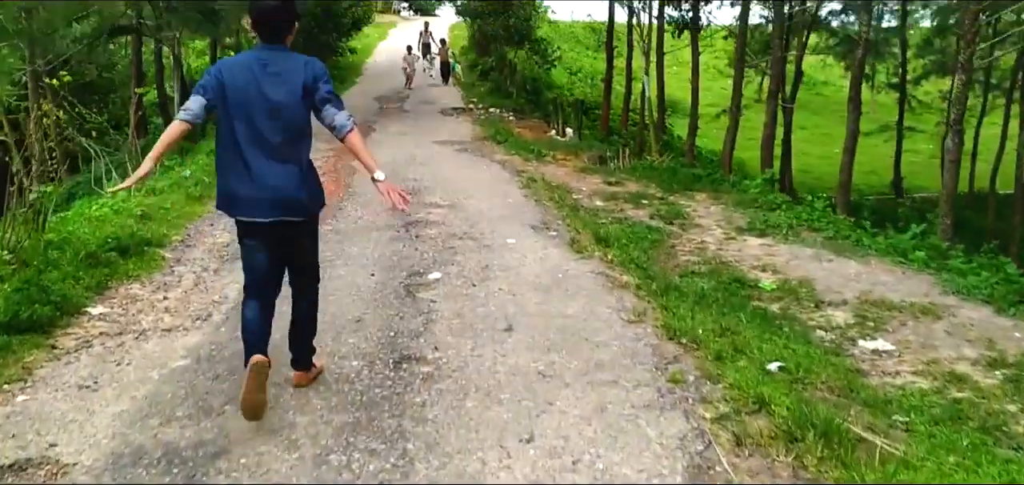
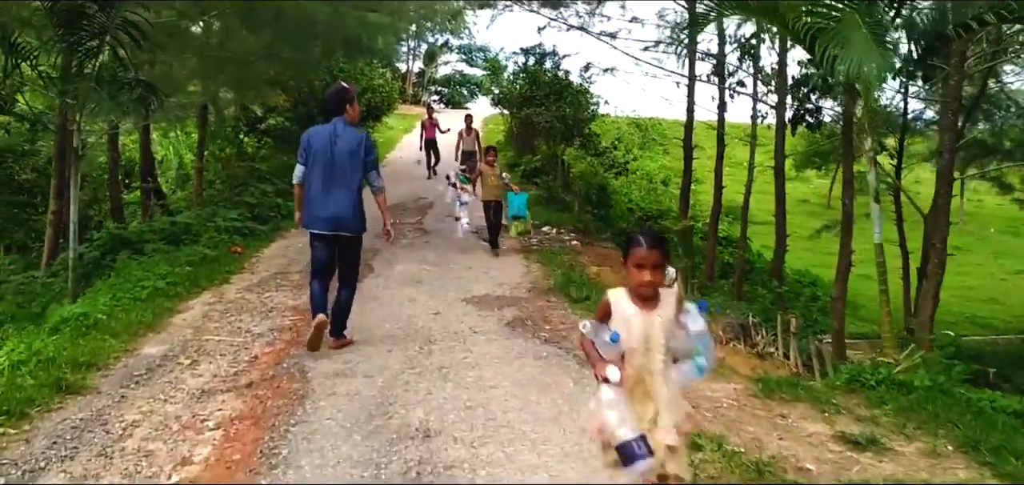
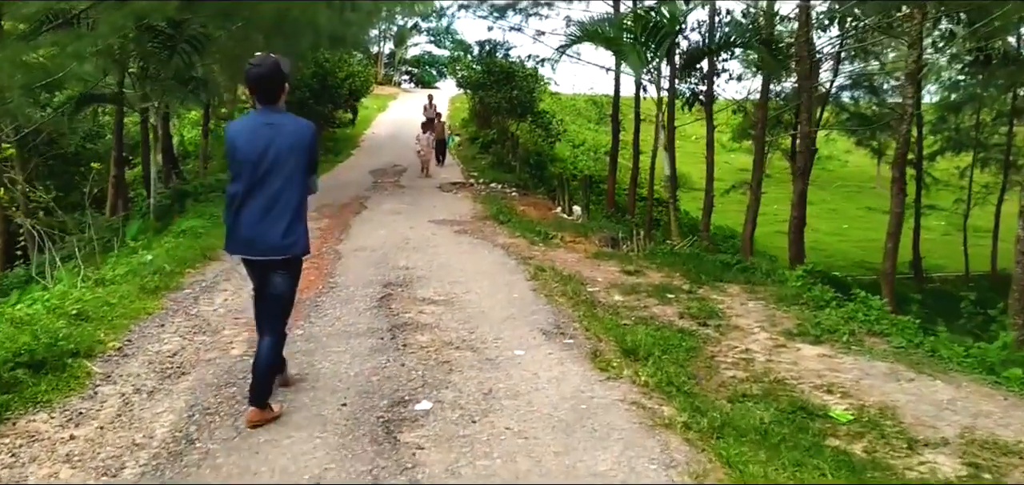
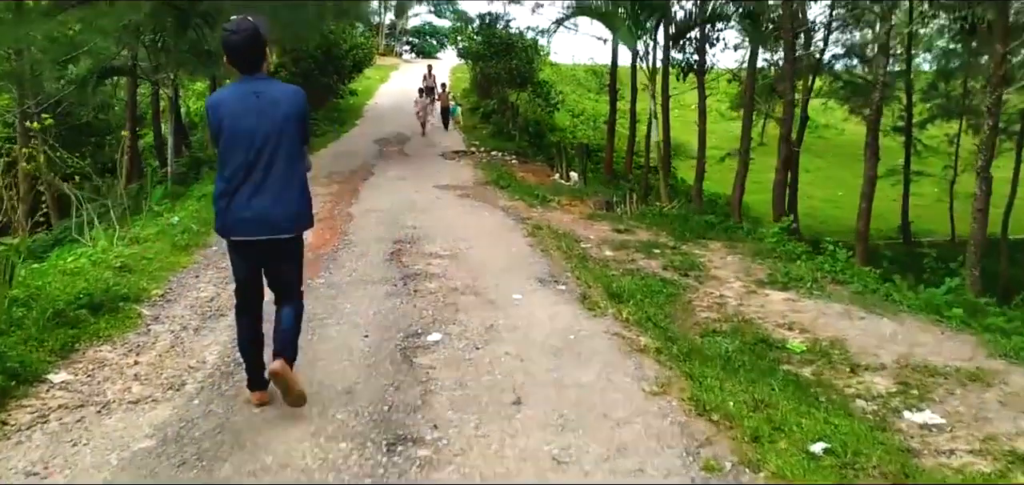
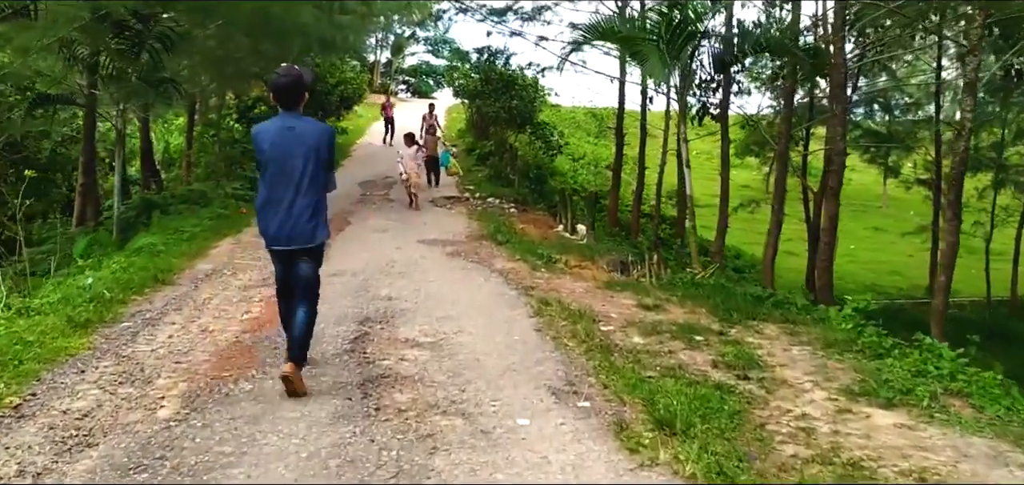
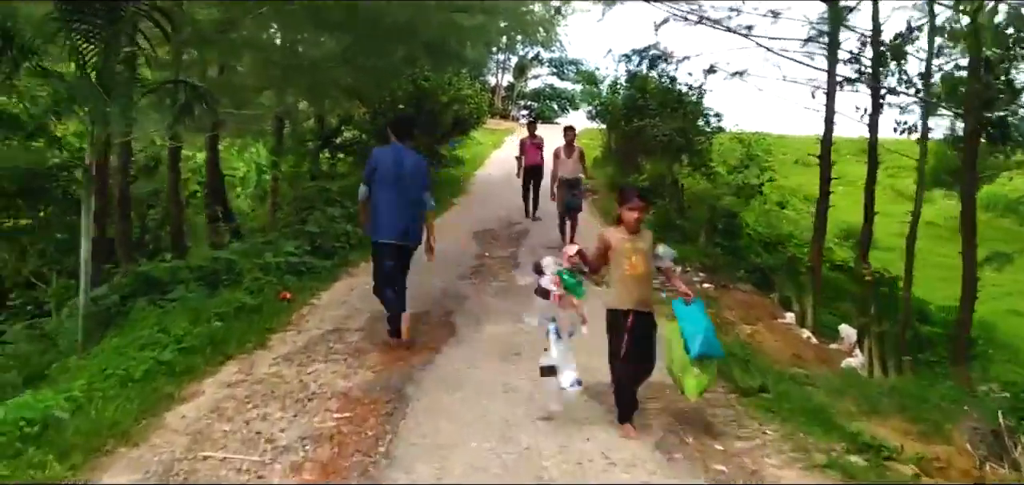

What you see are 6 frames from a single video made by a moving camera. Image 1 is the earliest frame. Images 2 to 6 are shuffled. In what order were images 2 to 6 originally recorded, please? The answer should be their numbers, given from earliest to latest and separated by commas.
4, 3, 5, 2, 6
